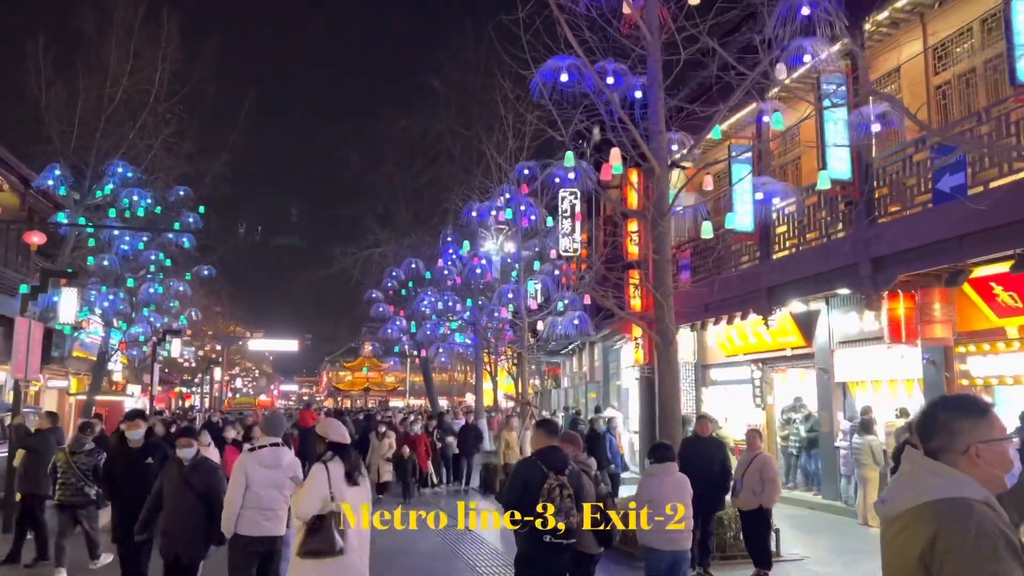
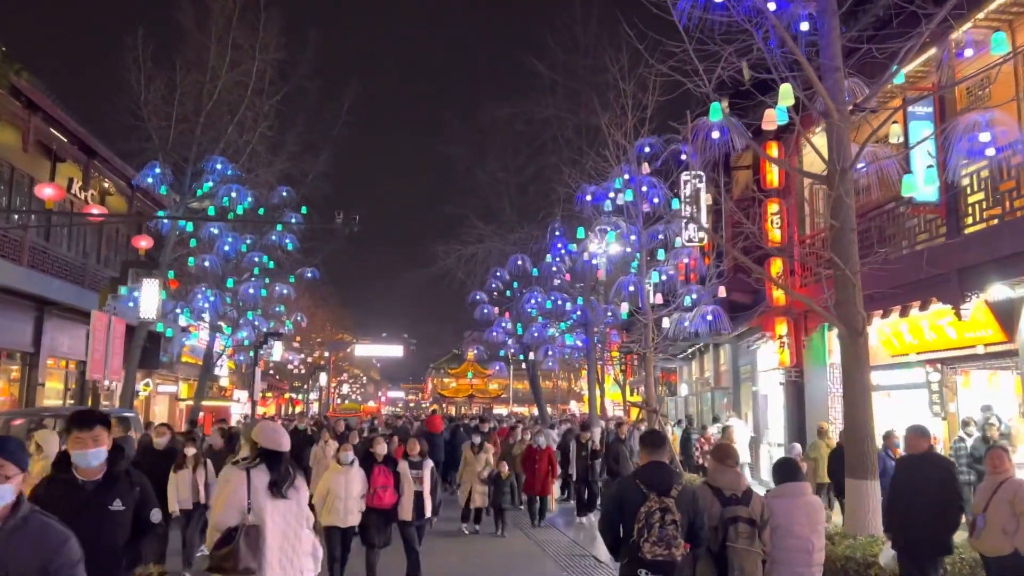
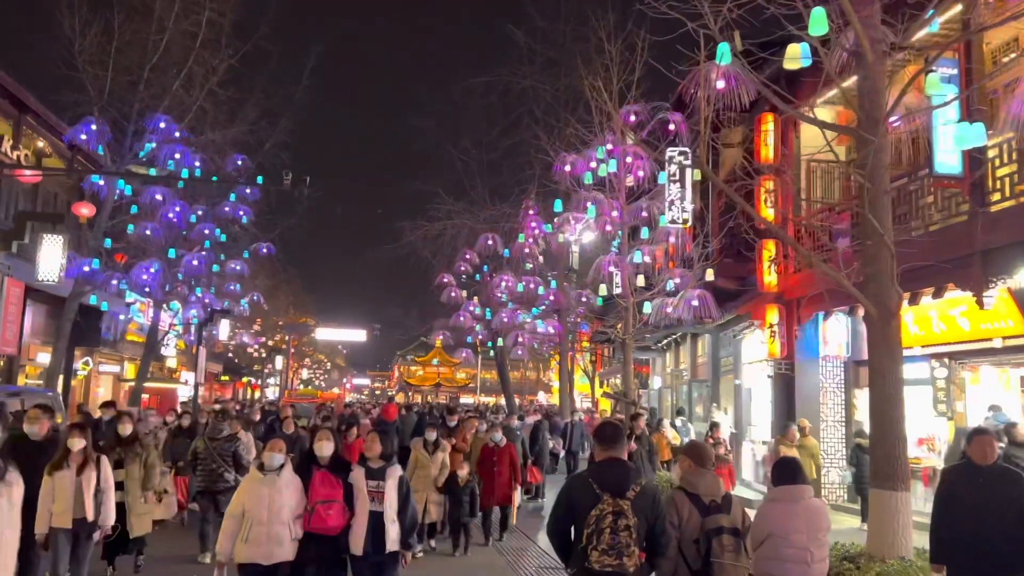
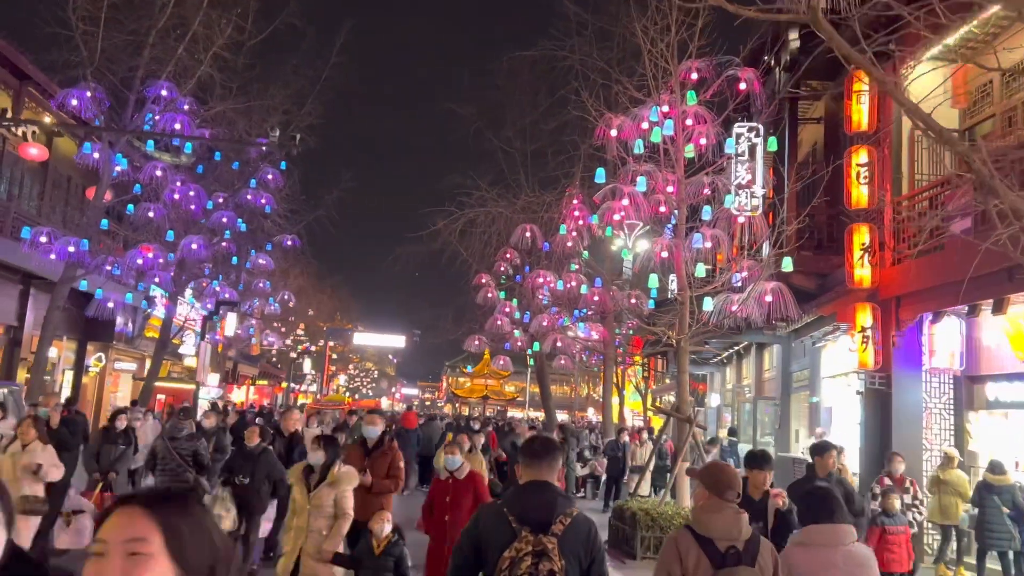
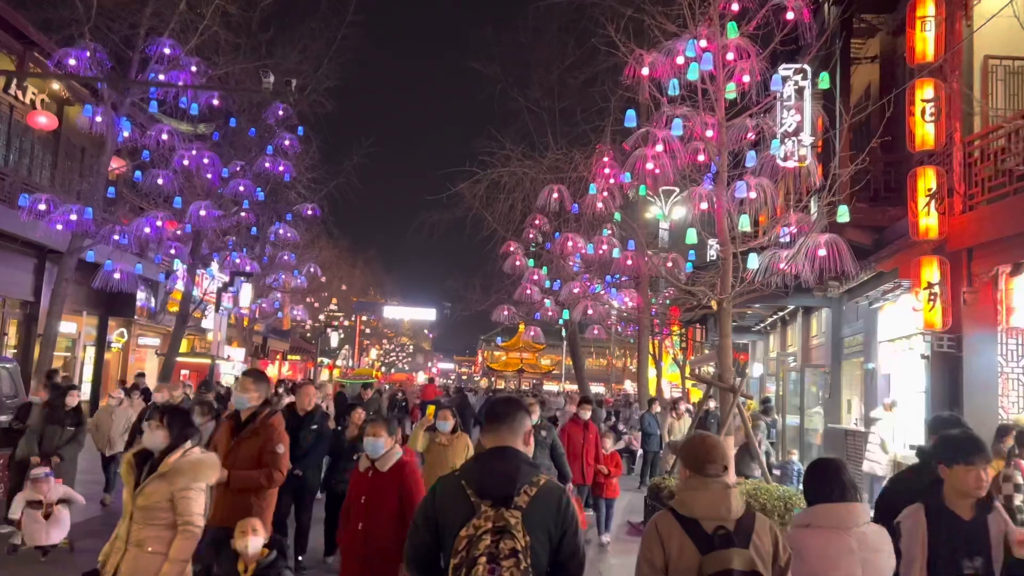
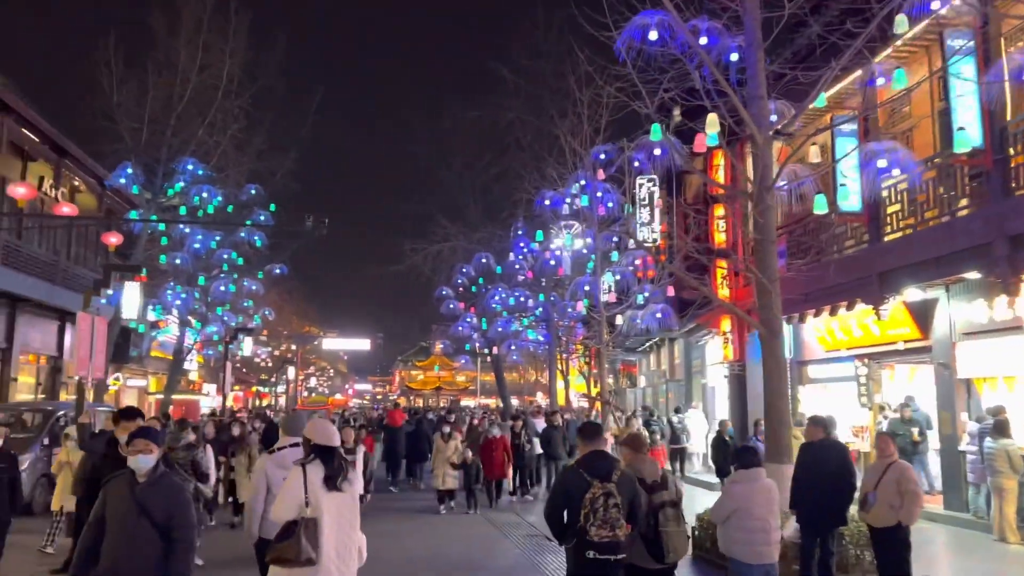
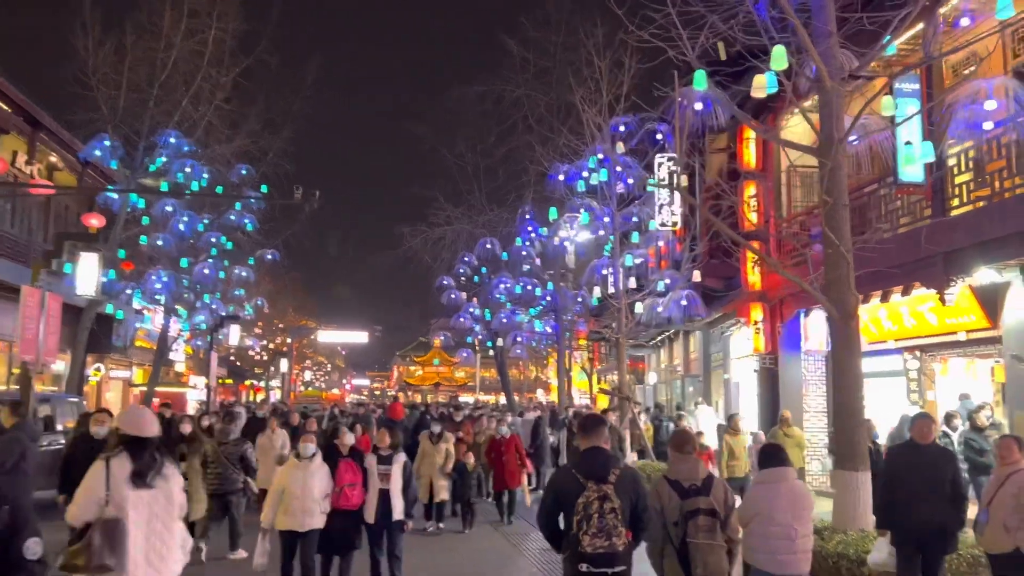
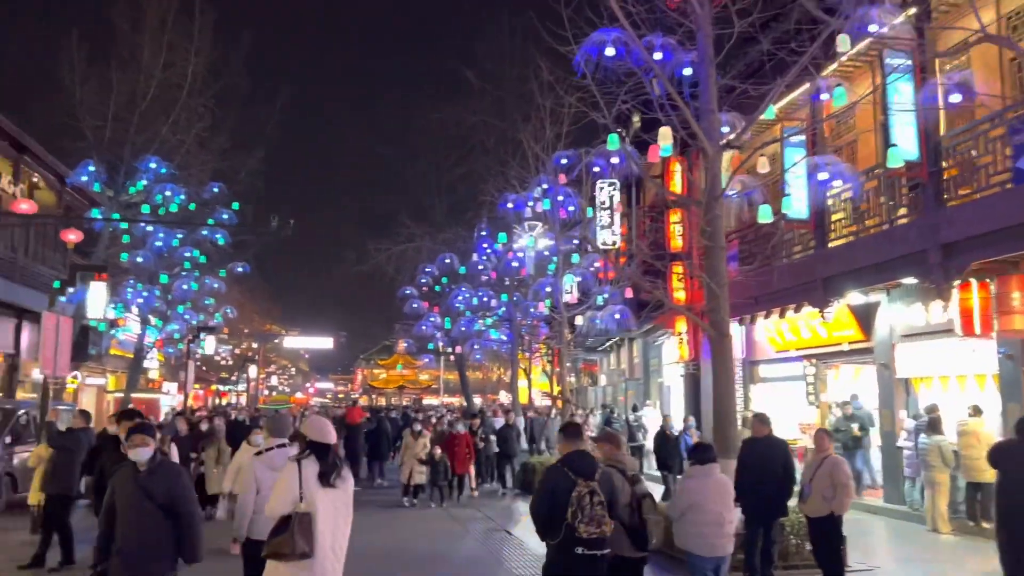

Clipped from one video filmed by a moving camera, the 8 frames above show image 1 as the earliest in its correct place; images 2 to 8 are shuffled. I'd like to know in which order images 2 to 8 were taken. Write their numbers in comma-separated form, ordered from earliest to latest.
8, 6, 2, 7, 3, 4, 5
